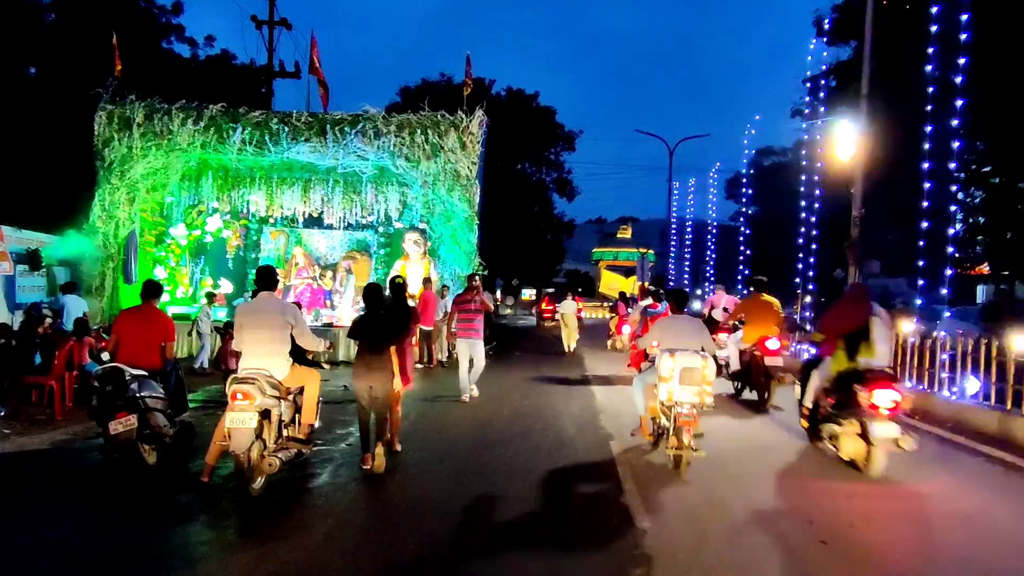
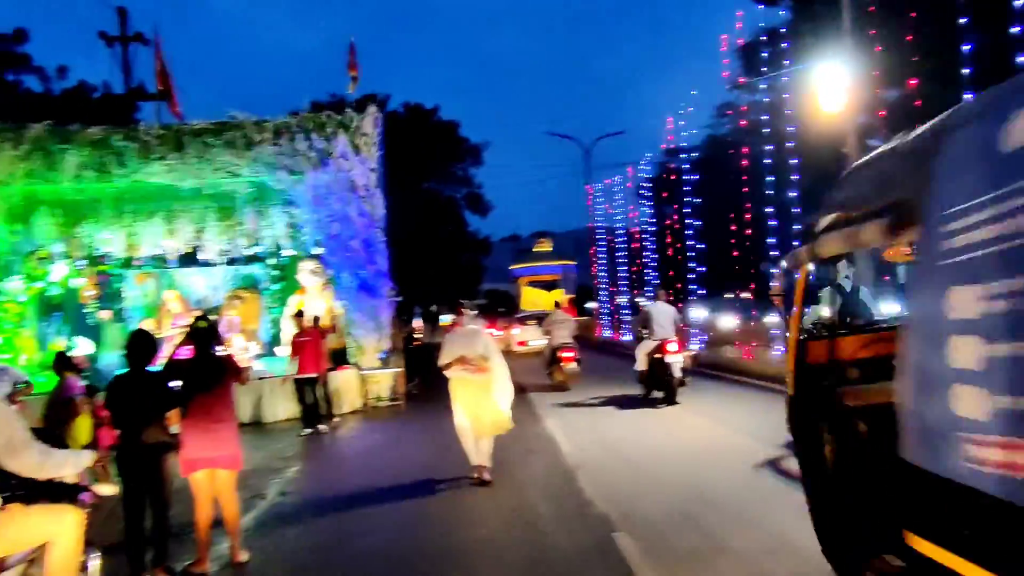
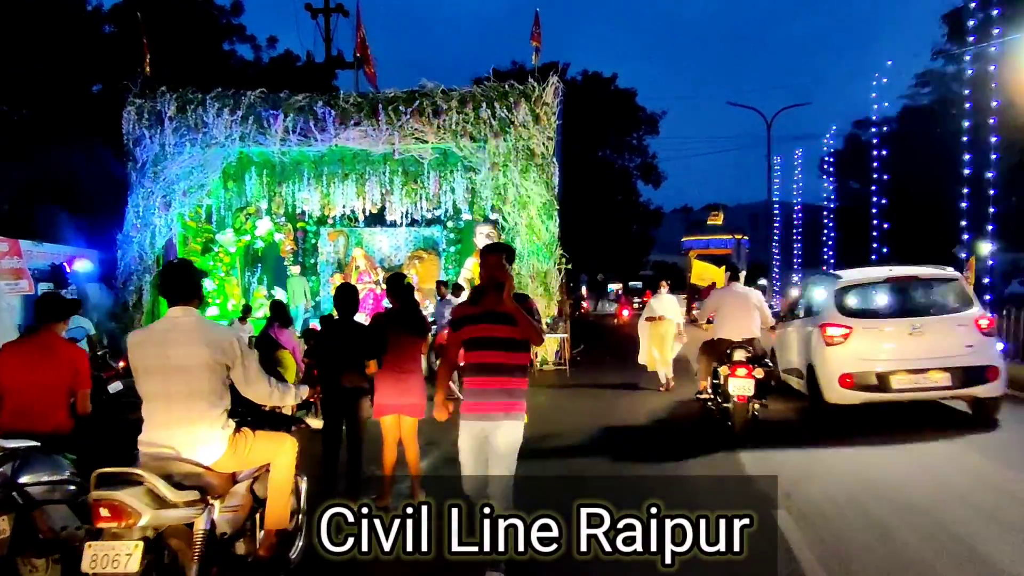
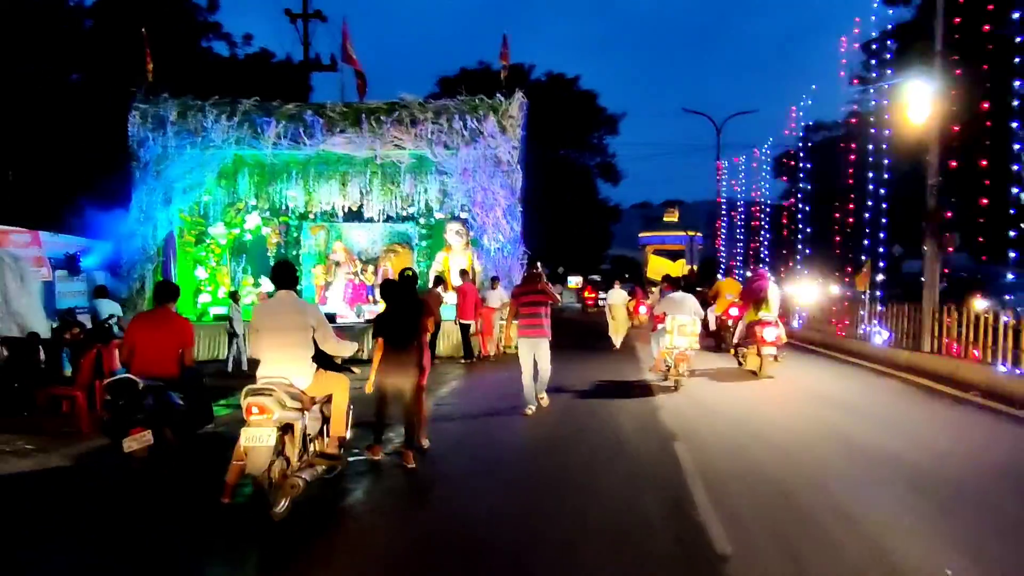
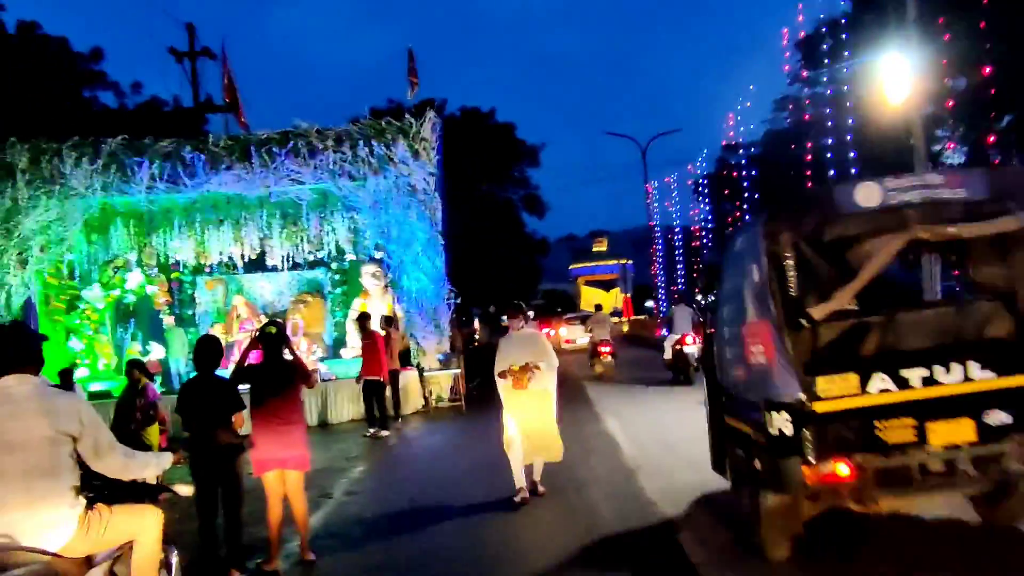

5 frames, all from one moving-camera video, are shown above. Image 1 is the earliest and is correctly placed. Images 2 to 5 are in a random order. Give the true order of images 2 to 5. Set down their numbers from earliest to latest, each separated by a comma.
4, 3, 2, 5
